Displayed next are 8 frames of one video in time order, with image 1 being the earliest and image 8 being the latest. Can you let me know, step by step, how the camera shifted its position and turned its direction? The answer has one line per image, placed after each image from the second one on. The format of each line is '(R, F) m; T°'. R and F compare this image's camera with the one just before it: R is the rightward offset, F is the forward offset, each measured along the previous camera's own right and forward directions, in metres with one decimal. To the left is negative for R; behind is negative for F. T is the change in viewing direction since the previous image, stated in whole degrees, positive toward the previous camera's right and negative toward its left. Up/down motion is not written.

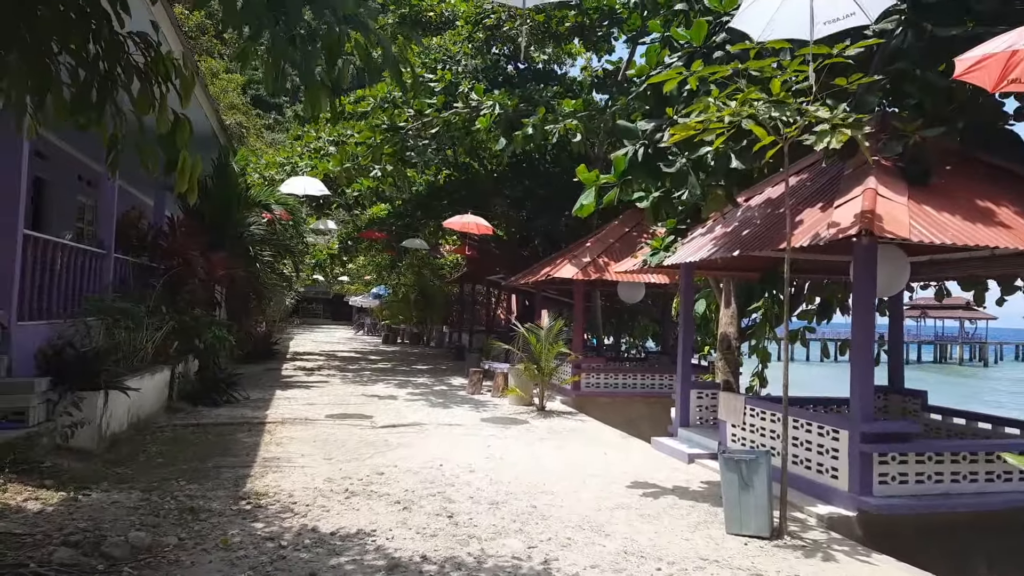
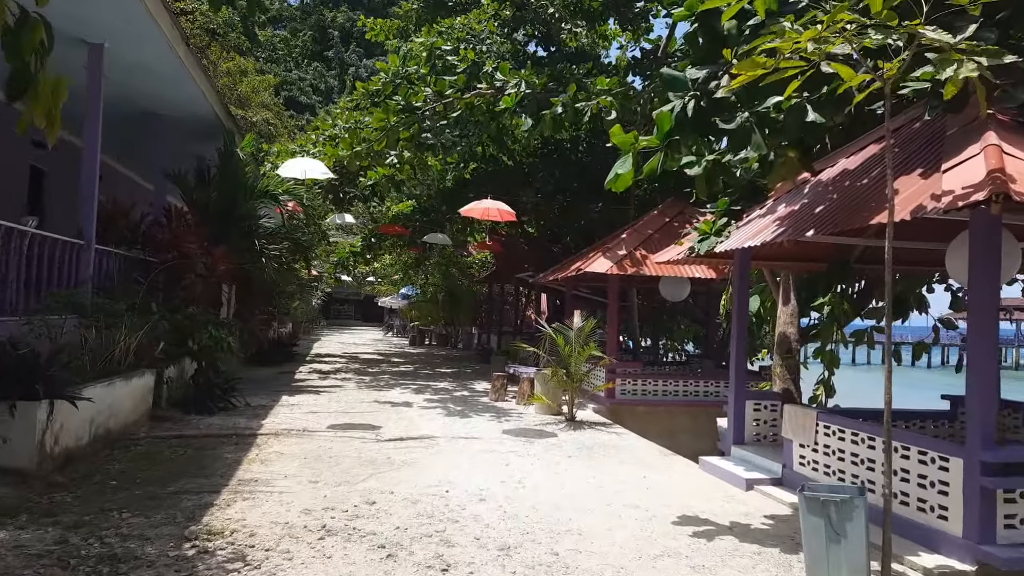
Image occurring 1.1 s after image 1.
(+0.1, +1.2) m; -3°
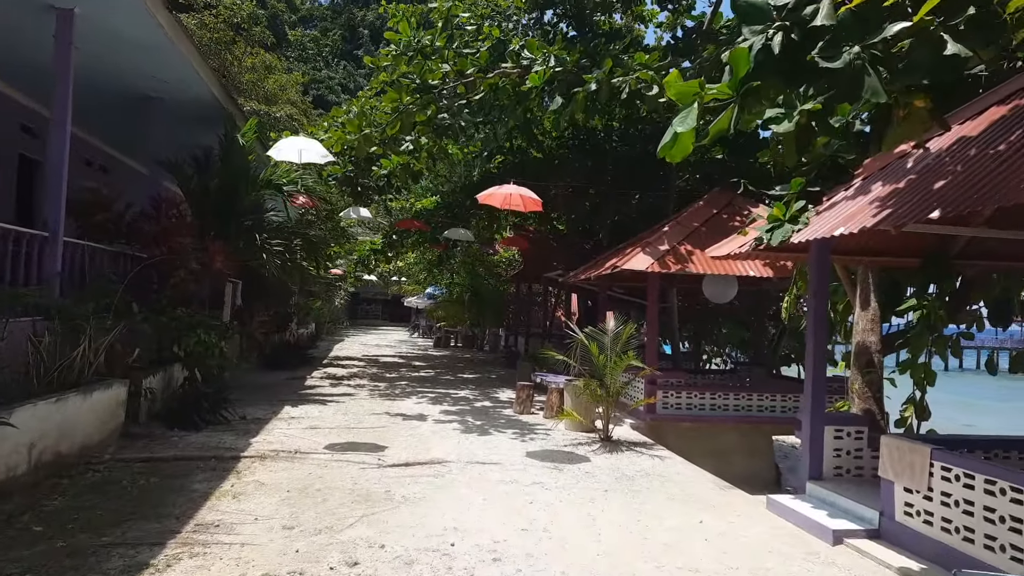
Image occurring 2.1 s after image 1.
(0.0, +1.2) m; -2°
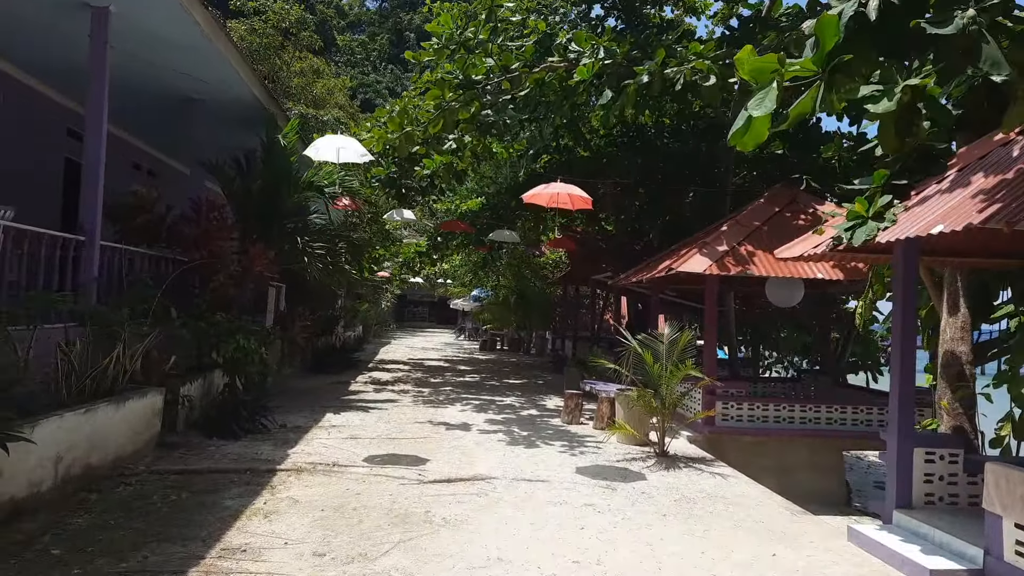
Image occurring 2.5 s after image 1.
(0.0, +0.5) m; -4°
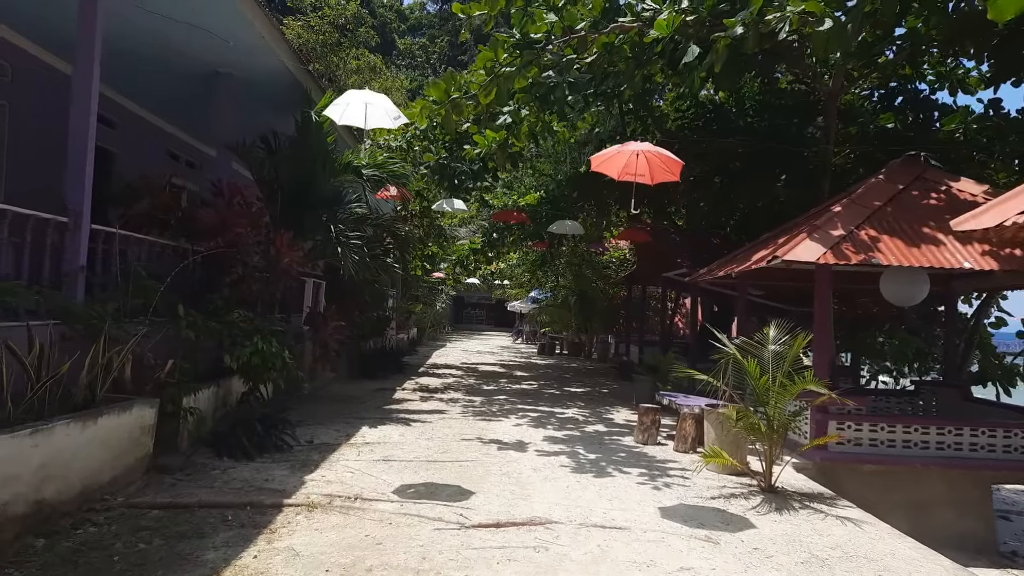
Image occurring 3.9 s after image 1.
(-0.1, +1.5) m; -5°
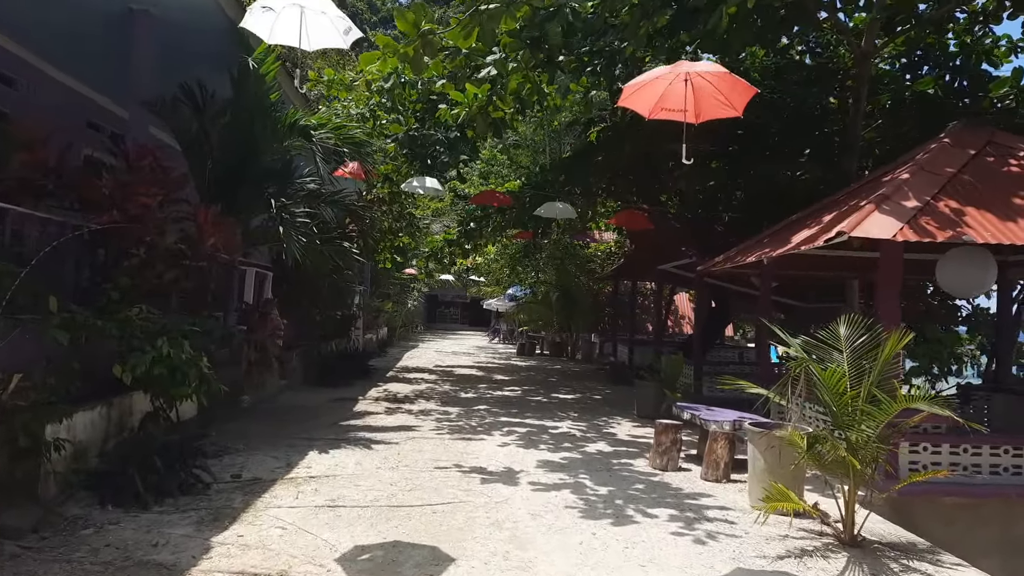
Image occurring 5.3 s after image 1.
(-0.1, +1.7) m; +2°
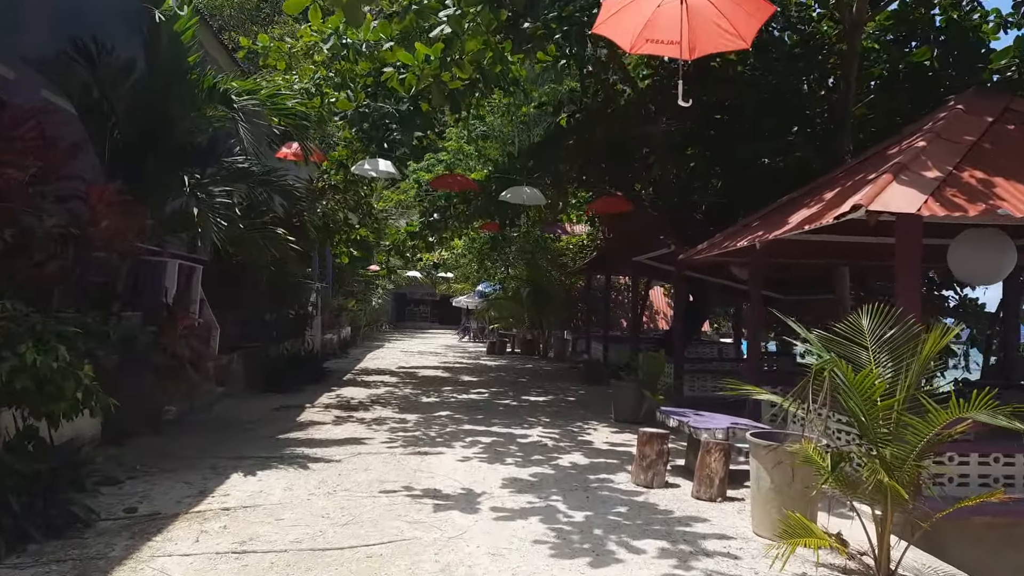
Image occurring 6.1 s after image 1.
(+0.1, +1.0) m; +2°
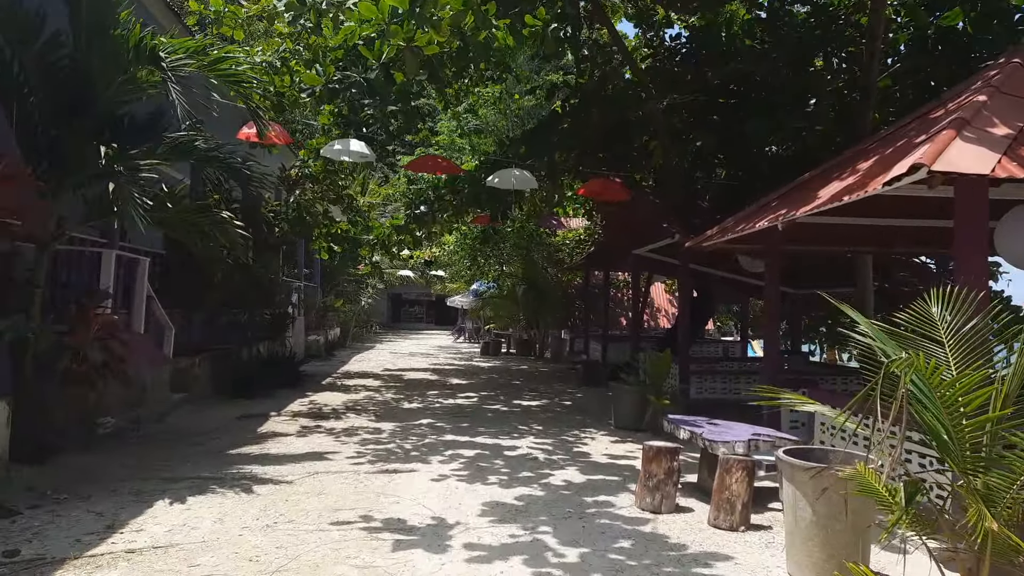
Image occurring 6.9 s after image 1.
(+0.1, +0.9) m; 0°
